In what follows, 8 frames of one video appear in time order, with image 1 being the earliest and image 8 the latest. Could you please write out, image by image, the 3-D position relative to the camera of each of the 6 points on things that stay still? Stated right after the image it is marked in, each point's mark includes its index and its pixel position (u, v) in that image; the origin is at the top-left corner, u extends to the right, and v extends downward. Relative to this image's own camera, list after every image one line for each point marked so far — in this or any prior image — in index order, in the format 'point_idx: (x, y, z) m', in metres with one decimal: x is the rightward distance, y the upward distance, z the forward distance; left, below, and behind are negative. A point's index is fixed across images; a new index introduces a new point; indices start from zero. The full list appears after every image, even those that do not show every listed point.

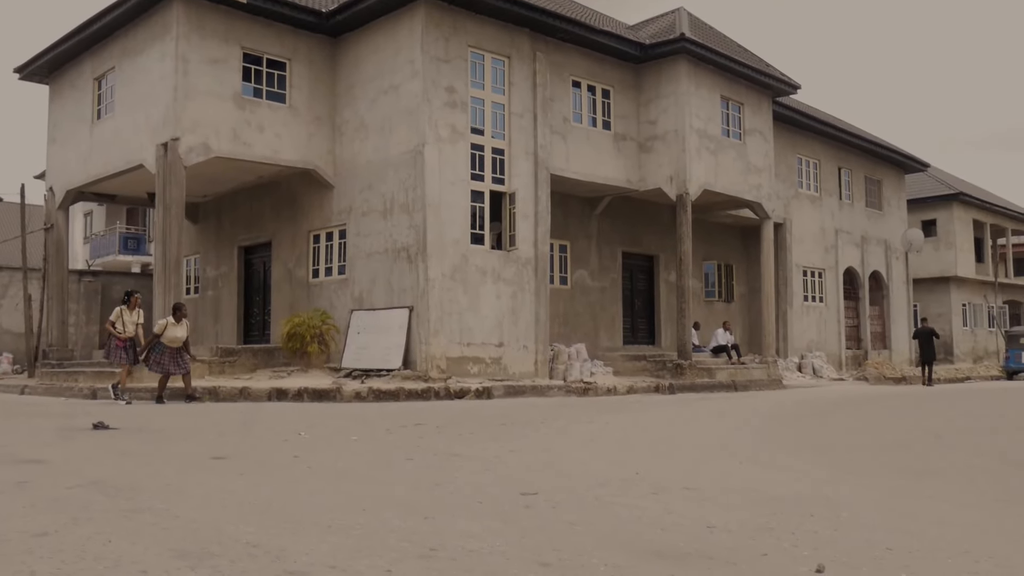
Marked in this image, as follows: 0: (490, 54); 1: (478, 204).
0: (-0.4, +4.5, +17.9) m
1: (-0.7, +1.6, +17.5) m
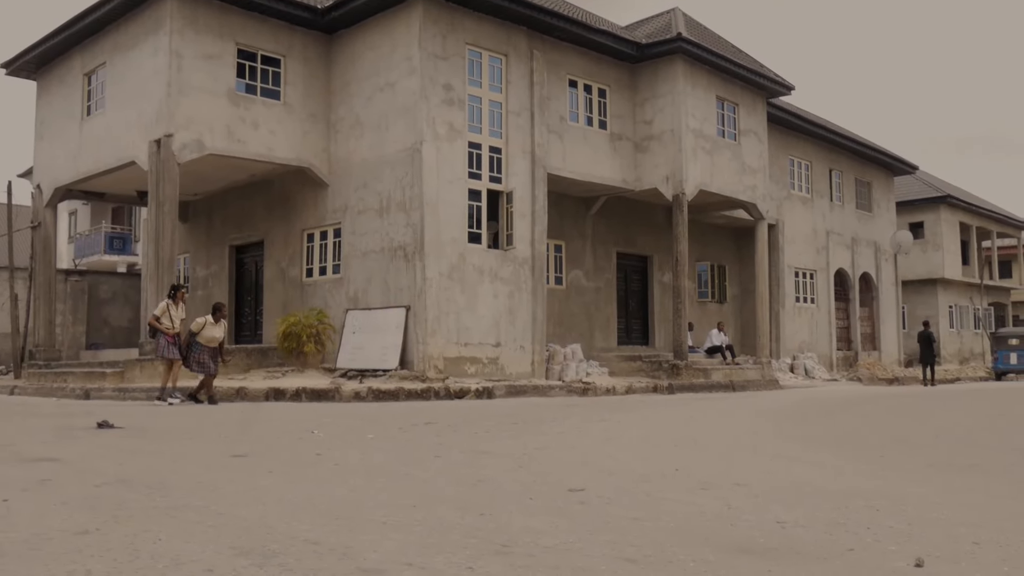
0: (-0.5, +4.6, +17.8) m
1: (-0.7, +1.6, +17.4) m
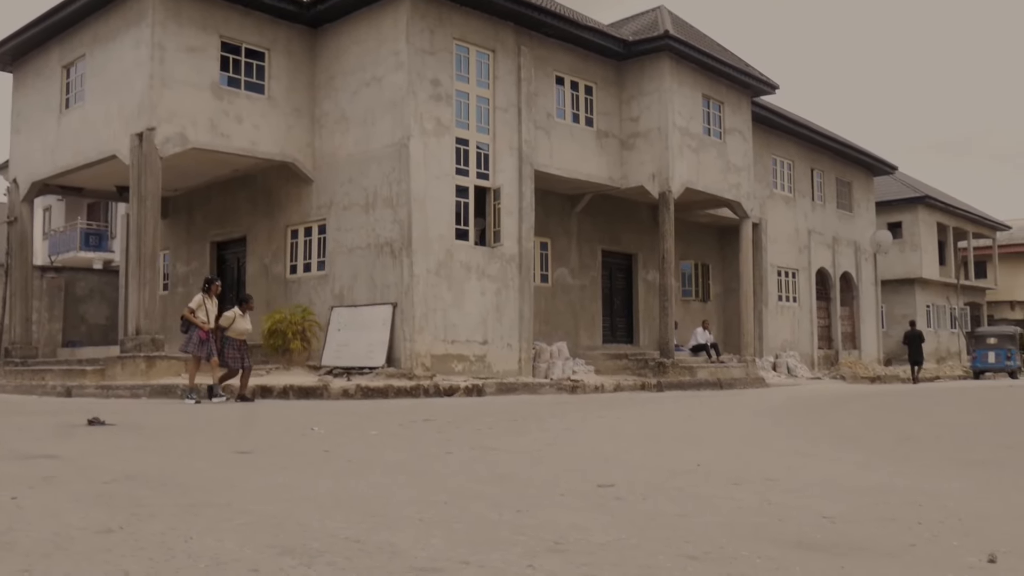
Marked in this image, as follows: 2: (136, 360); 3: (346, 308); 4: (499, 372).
0: (-0.7, +4.6, +17.6) m
1: (-0.9, +1.7, +17.3) m
2: (-6.0, -1.2, +14.7) m
3: (-3.1, -0.4, +17.0) m
4: (-0.2, -1.6, +17.4) m
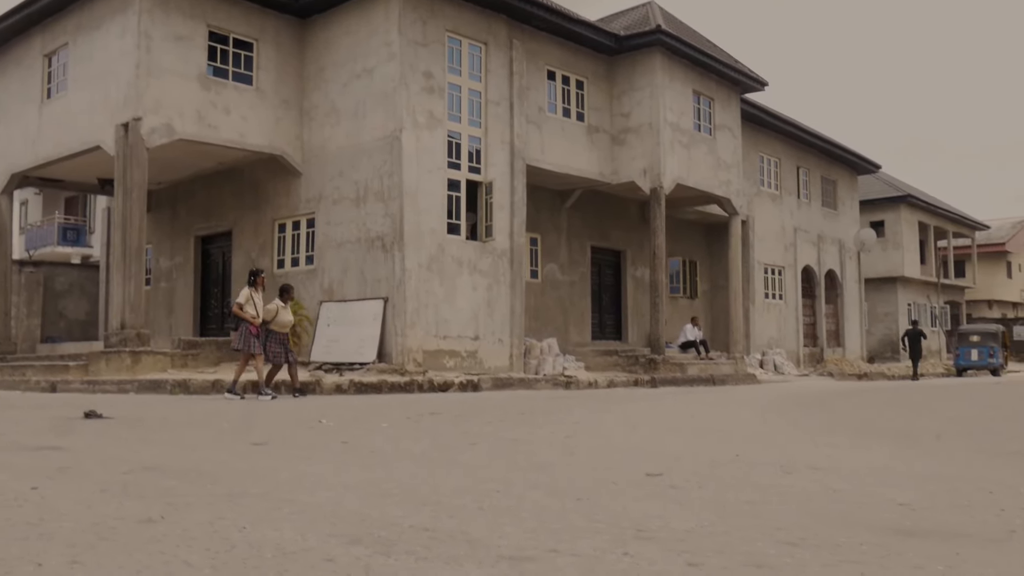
0: (-0.8, +4.7, +17.4) m
1: (-1.1, +1.8, +17.0) m
2: (-6.1, -1.1, +14.4) m
3: (-3.2, -0.3, +16.8) m
4: (-0.4, -1.5, +17.2) m
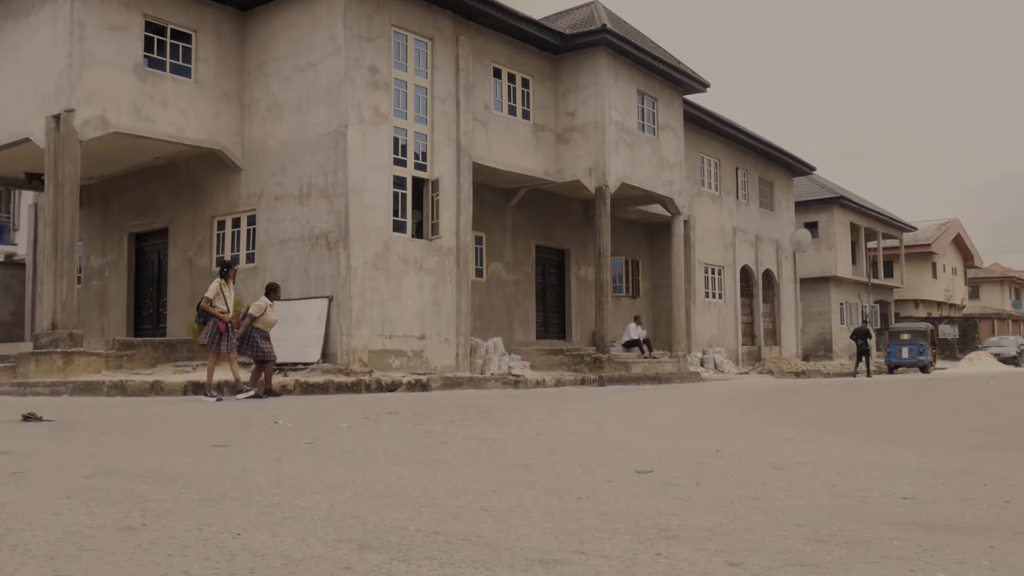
0: (-1.8, +4.7, +17.2) m
1: (-2.0, +1.8, +16.8) m
2: (-6.9, -1.0, +13.8) m
3: (-4.2, -0.2, +16.4) m
4: (-1.4, -1.5, +17.0) m
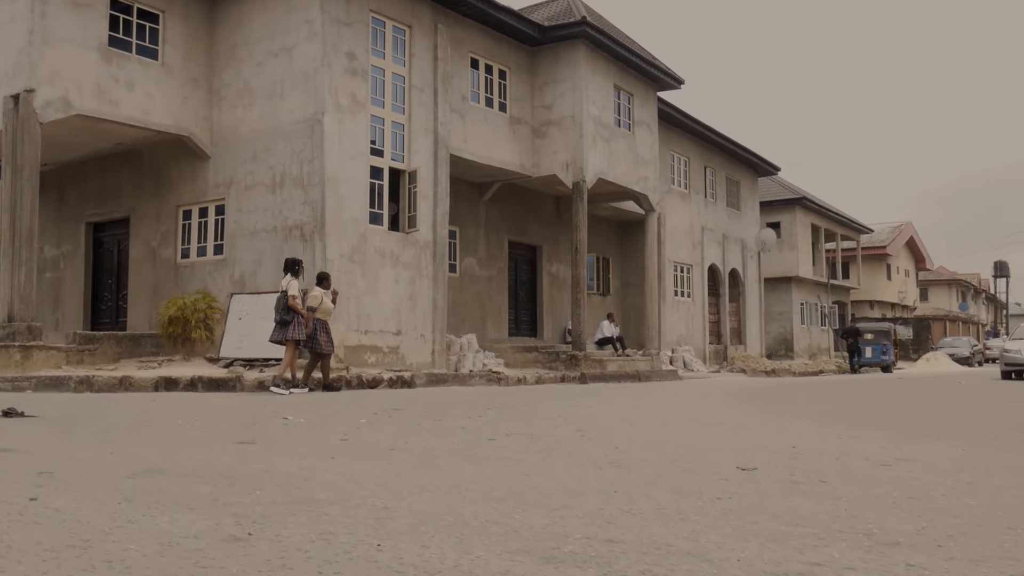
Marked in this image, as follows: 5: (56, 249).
0: (-2.2, +4.8, +16.7) m
1: (-2.4, +1.9, +16.3) m
2: (-7.1, -0.9, +13.1) m
3: (-4.5, -0.1, +15.8) m
4: (-1.8, -1.4, +16.6) m
5: (-9.6, +0.8, +19.5) m
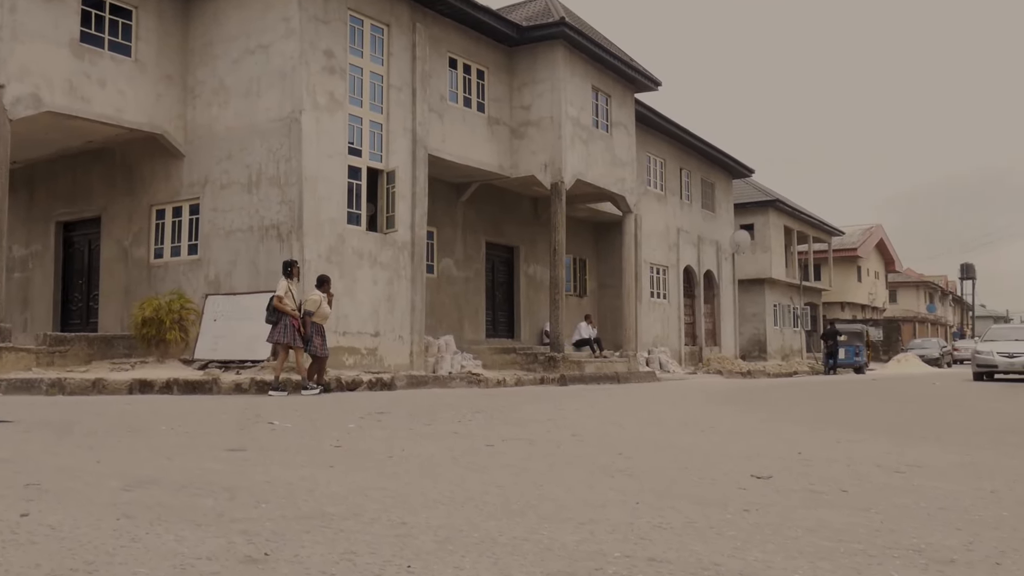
0: (-2.6, +4.8, +16.5) m
1: (-2.7, +1.9, +16.1) m
2: (-7.4, -0.9, +12.7) m
3: (-4.9, -0.1, +15.5) m
4: (-2.1, -1.4, +16.4) m
5: (-10.1, +0.8, +19.1) m
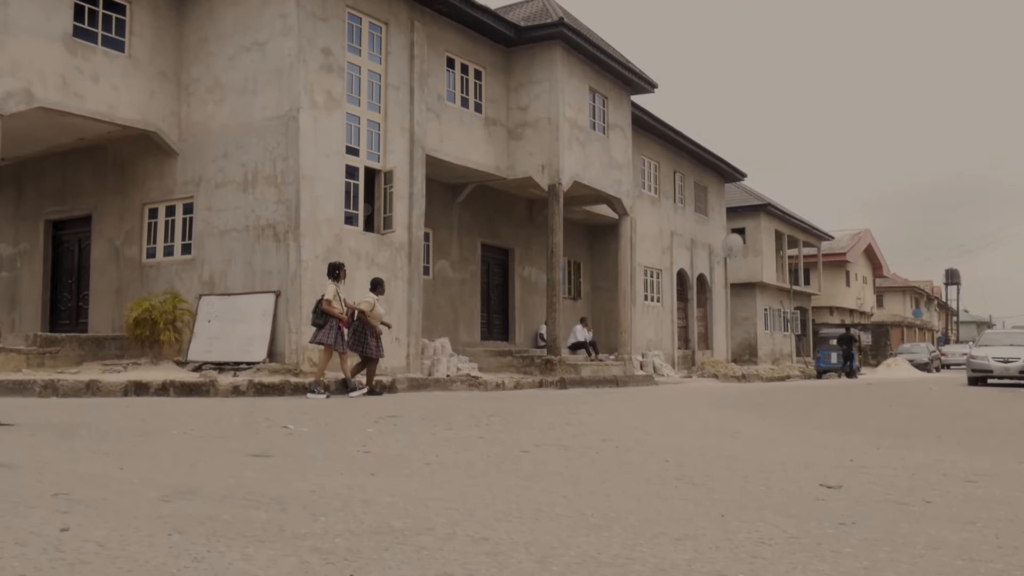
0: (-2.6, +4.8, +16.3) m
1: (-2.8, +1.9, +15.9) m
2: (-7.3, -0.9, +12.4) m
3: (-4.9, -0.1, +15.2) m
4: (-2.2, -1.4, +16.2) m
5: (-10.2, +0.8, +18.7) m
